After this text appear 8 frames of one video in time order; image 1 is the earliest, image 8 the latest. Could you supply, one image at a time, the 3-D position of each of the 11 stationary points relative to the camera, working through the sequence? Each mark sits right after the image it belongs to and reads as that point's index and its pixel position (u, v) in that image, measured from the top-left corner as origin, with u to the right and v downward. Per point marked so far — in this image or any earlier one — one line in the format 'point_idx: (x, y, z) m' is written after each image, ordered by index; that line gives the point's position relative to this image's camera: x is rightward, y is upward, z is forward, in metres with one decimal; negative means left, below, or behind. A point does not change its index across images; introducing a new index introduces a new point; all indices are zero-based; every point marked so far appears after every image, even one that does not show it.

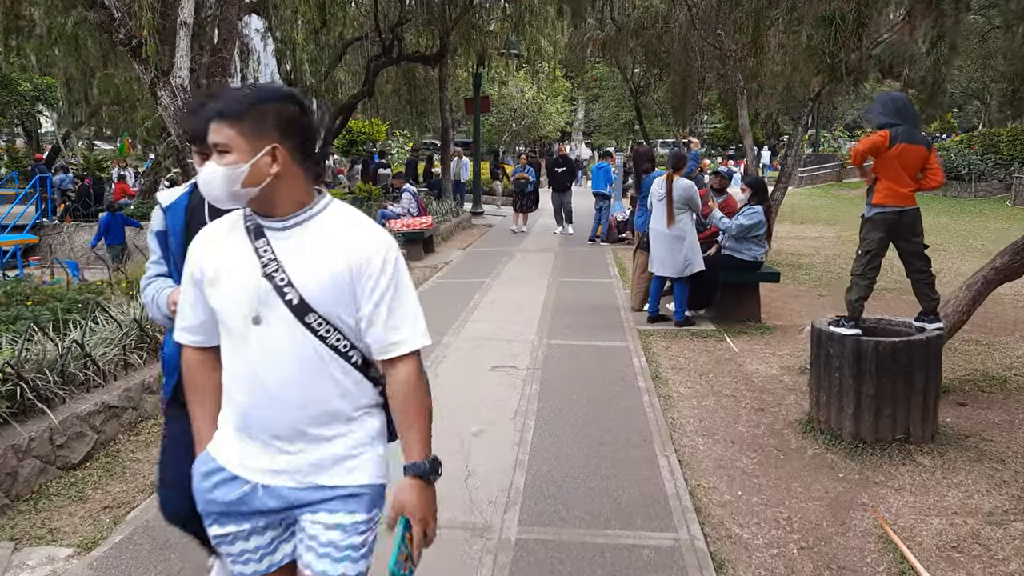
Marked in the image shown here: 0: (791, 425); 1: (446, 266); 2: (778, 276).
0: (+1.8, -0.9, +4.6) m
1: (-1.0, +0.3, +11.2) m
2: (+2.6, +0.1, +7.0) m
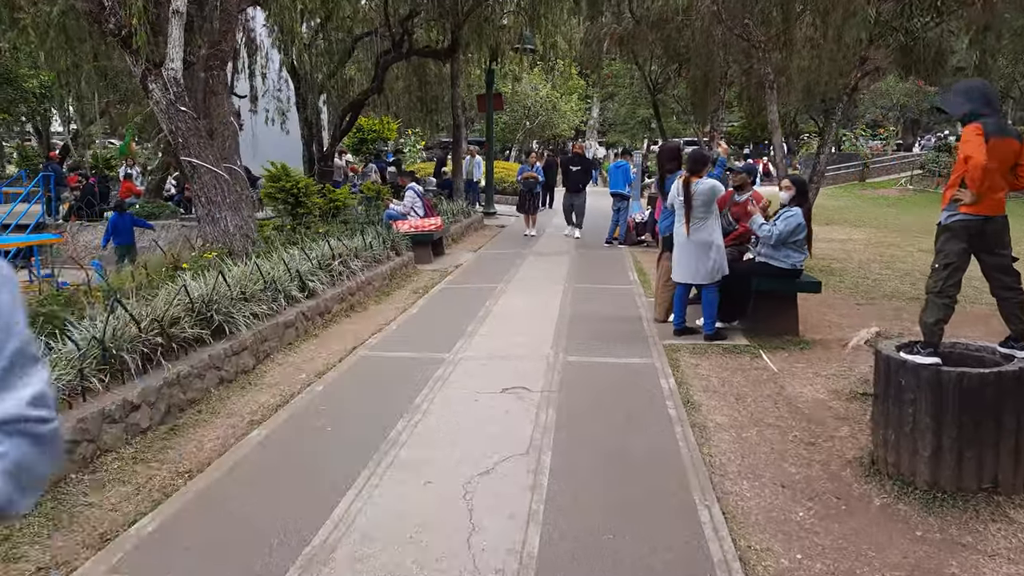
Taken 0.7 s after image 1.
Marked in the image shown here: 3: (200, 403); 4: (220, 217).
0: (+1.9, -1.0, +3.9) m
1: (-0.8, +0.3, +10.6) m
2: (+2.7, 0.0, +6.3) m
3: (-2.1, -0.8, +4.8) m
4: (-3.5, +0.8, +8.5) m
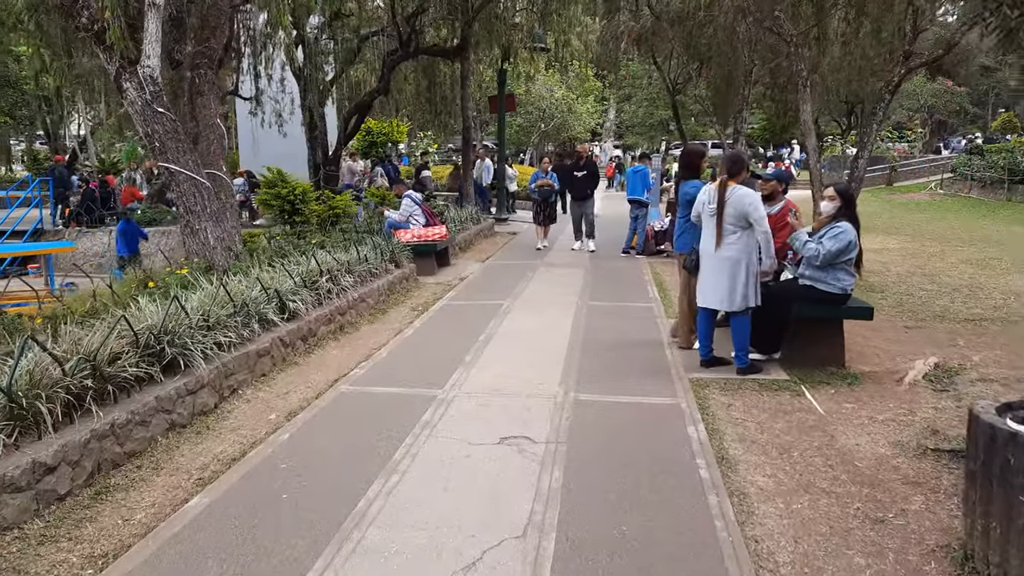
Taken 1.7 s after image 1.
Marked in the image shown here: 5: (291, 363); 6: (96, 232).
0: (+1.8, -1.2, +3.1) m
1: (-0.7, +0.1, +9.9) m
2: (+2.8, -0.2, +5.5) m
3: (-2.1, -1.0, +4.1) m
4: (-3.4, +0.7, +7.7) m
5: (-1.8, -0.6, +5.9) m
6: (-10.1, +1.4, +17.3) m
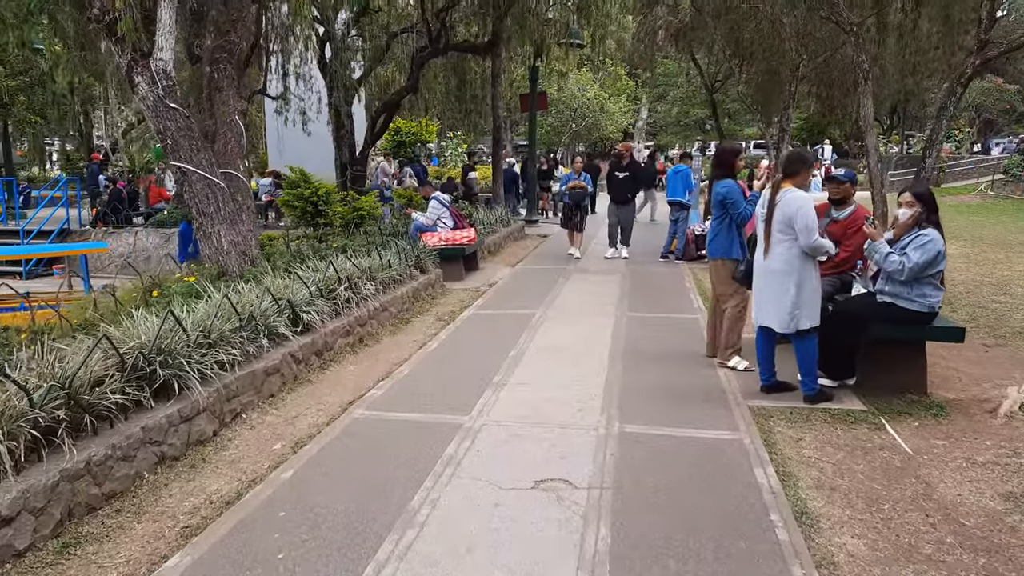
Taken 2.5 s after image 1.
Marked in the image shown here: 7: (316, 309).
0: (+2.0, -1.3, +2.4) m
1: (-0.3, 0.0, +9.3) m
2: (+3.0, -0.3, +4.7) m
3: (-1.9, -1.0, +3.5) m
4: (-3.1, +0.6, +7.3) m
5: (-1.6, -0.7, +5.4) m
6: (-9.4, +1.3, +17.1) m
7: (-1.6, -0.2, +6.0) m
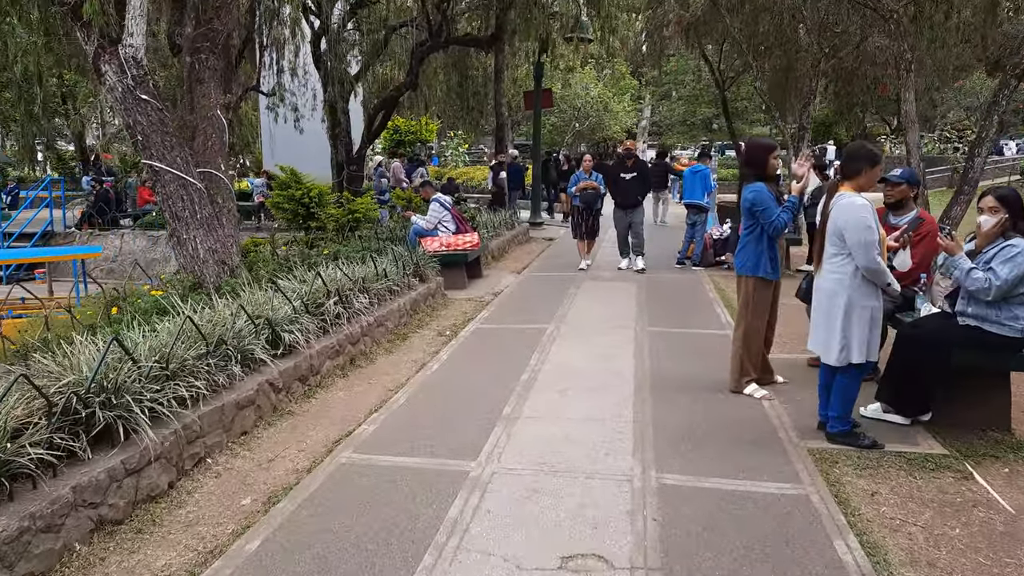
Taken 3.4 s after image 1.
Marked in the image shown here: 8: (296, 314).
0: (+2.1, -1.4, +1.7) m
1: (-0.2, -0.2, +8.6) m
2: (+3.1, -0.4, +4.0) m
3: (-1.8, -1.1, +2.8) m
4: (-3.0, +0.5, +6.5) m
5: (-1.5, -0.8, +4.6) m
6: (-9.3, +1.2, +16.4) m
7: (-1.5, -0.3, +5.2) m
8: (-1.6, -0.2, +5.3) m
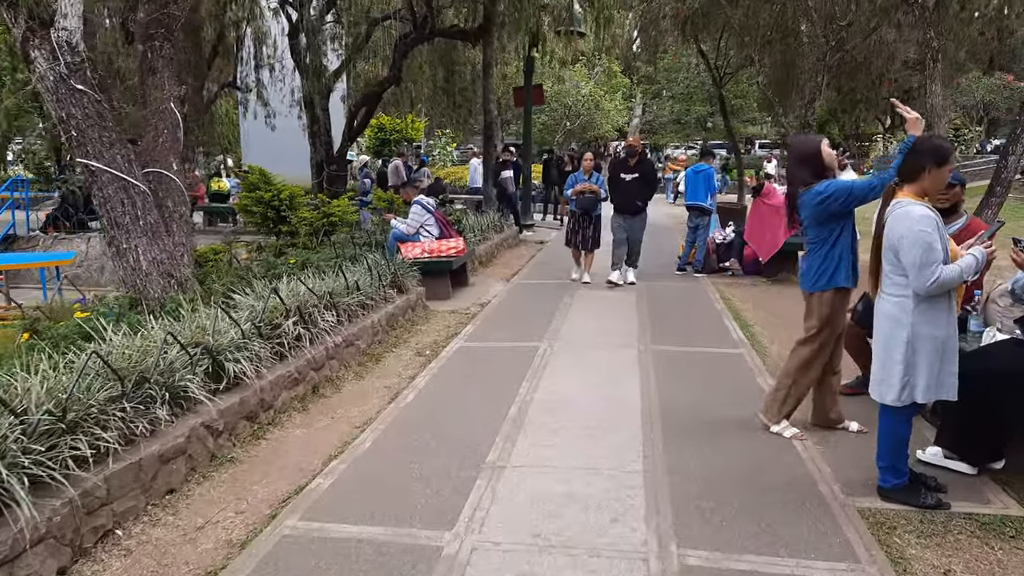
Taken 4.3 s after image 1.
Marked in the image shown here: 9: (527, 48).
0: (+2.0, -1.5, +1.0) m
1: (-0.3, -0.3, +7.8) m
2: (+3.0, -0.5, +3.3) m
3: (-1.9, -1.3, +2.0) m
4: (-3.1, +0.3, +5.8) m
5: (-1.6, -0.9, +3.9) m
6: (-9.5, +1.1, +15.5) m
7: (-1.6, -0.4, +4.5) m
8: (-1.7, -0.3, +4.6) m
9: (+0.3, +5.2, +15.5) m
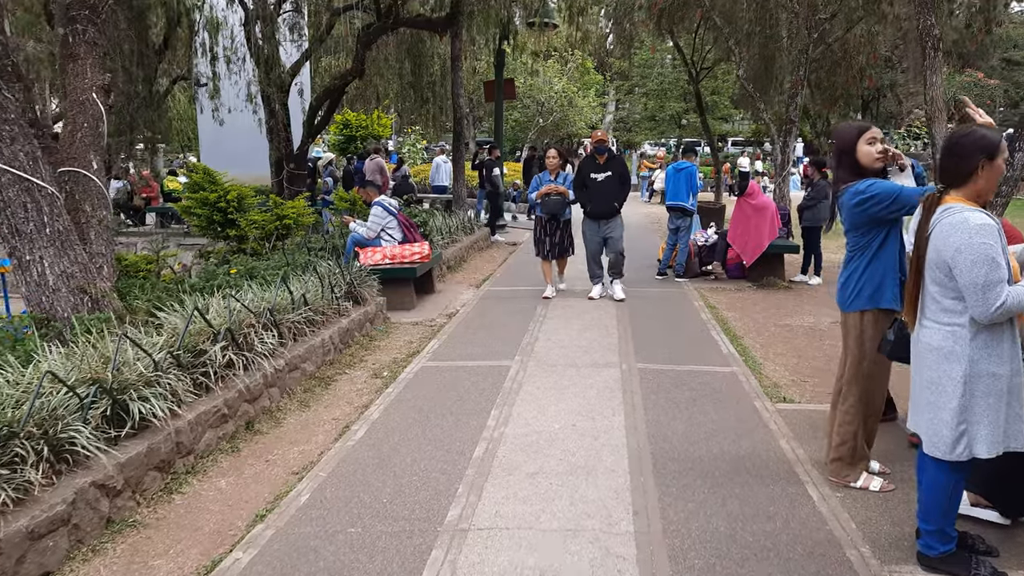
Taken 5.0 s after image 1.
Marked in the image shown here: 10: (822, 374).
0: (+2.0, -1.6, +0.4) m
1: (-0.6, -0.4, +7.1) m
2: (+2.9, -0.6, +2.7) m
3: (-2.0, -1.4, +1.3) m
4: (-3.3, +0.2, +5.0) m
5: (-1.7, -1.1, +3.2) m
6: (-10.1, +0.9, +14.5) m
7: (-1.8, -0.5, +3.7) m
8: (-1.9, -0.4, +3.8) m
9: (-0.3, +5.2, +14.8) m
10: (+2.4, -0.7, +5.5) m
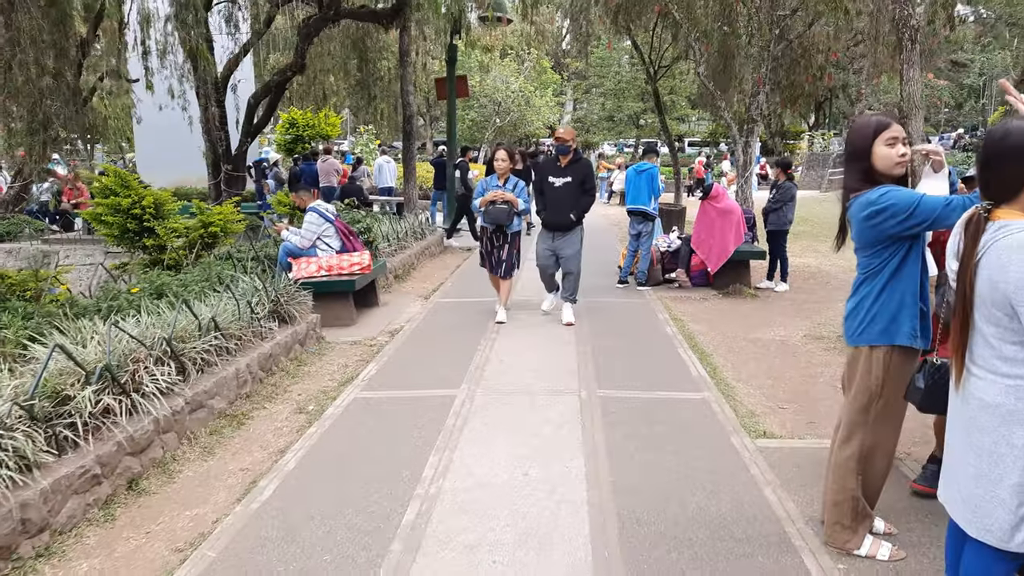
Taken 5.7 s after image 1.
0: (+1.9, -1.7, -0.2) m
1: (-1.1, -0.5, +6.4) m
2: (+2.6, -0.7, +2.2) m
3: (-2.1, -1.6, +0.5) m
4: (-3.7, 0.0, +4.1) m
5: (-2.0, -1.2, +2.4) m
6: (-11.0, +0.7, +13.2) m
7: (-2.1, -0.7, +3.0) m
8: (-2.2, -0.6, +3.1) m
9: (-1.2, +5.0, +14.1) m
10: (+2.0, -0.8, +5.0) m
